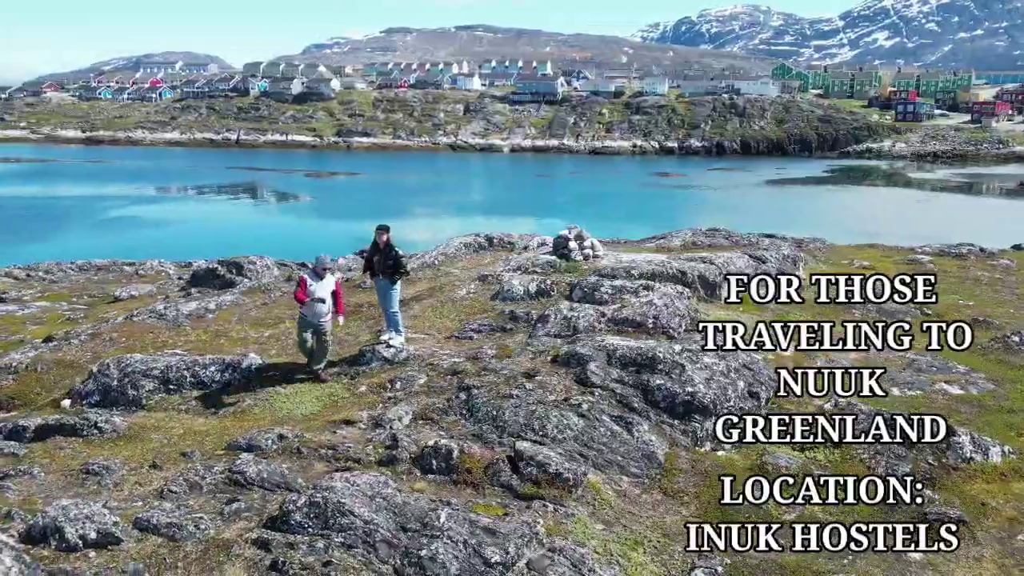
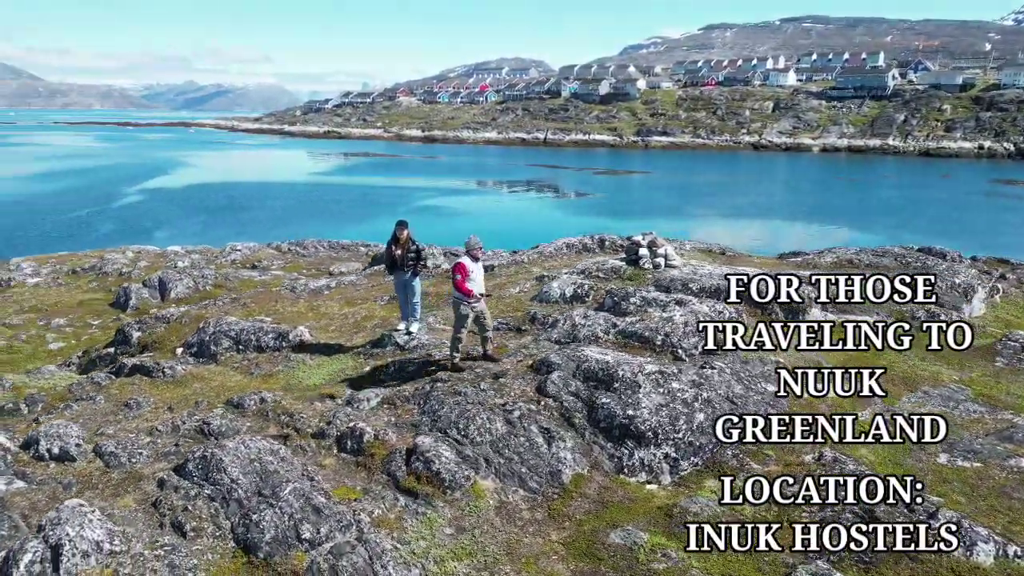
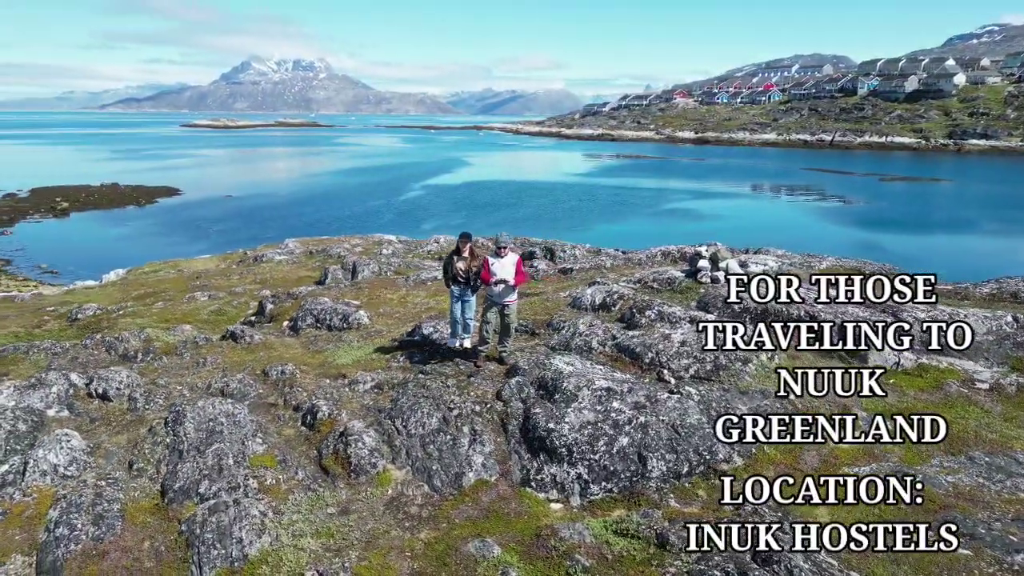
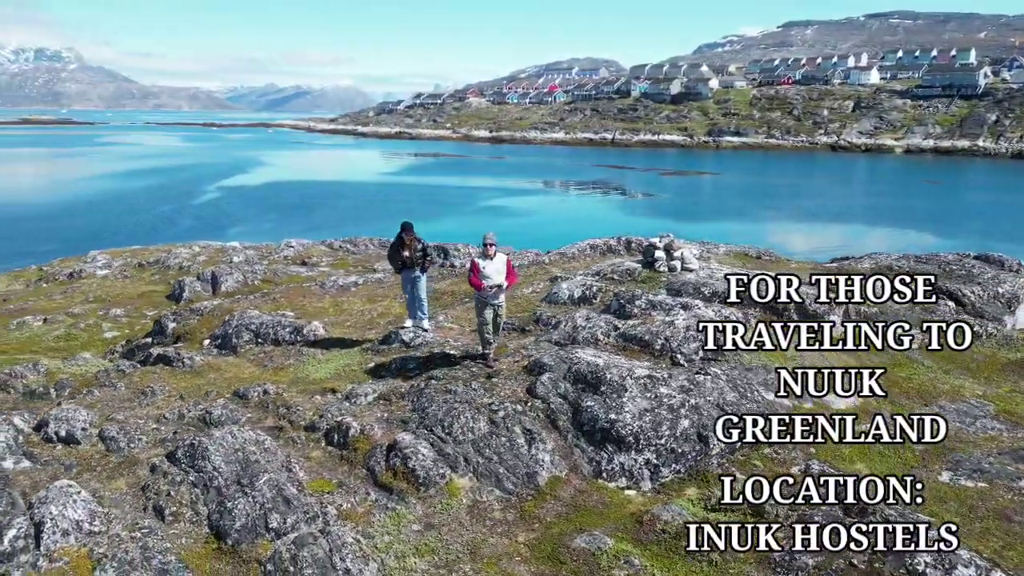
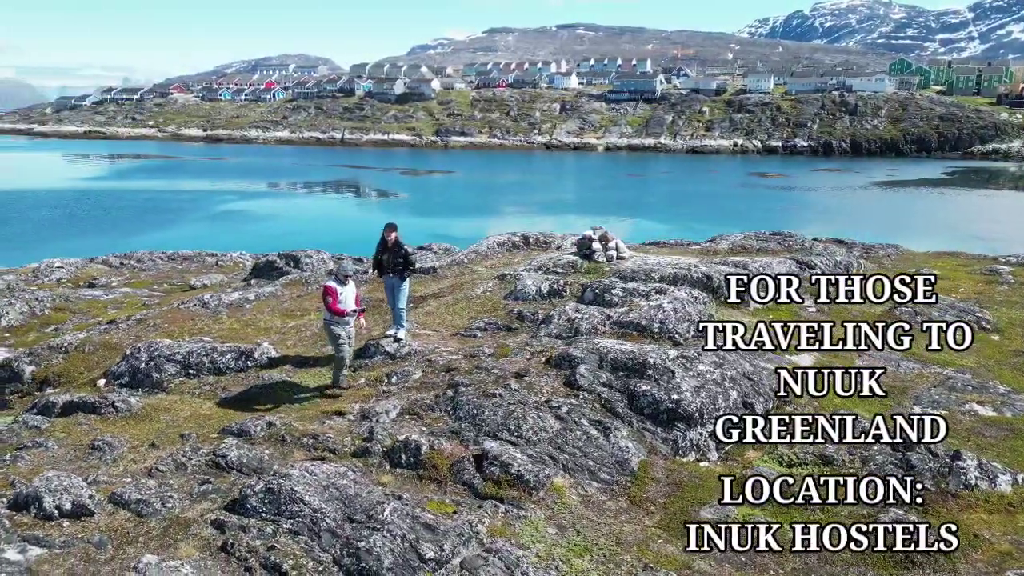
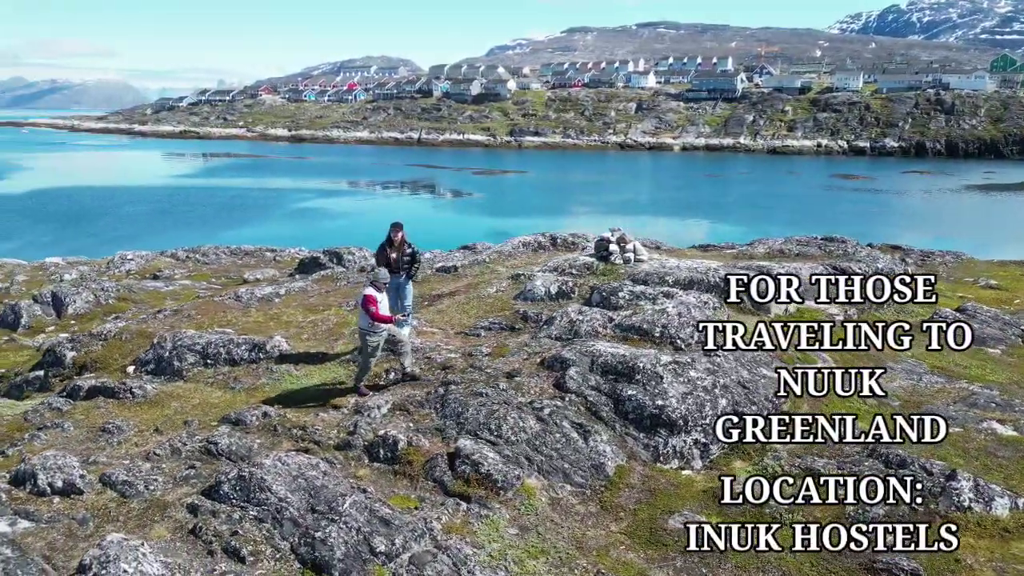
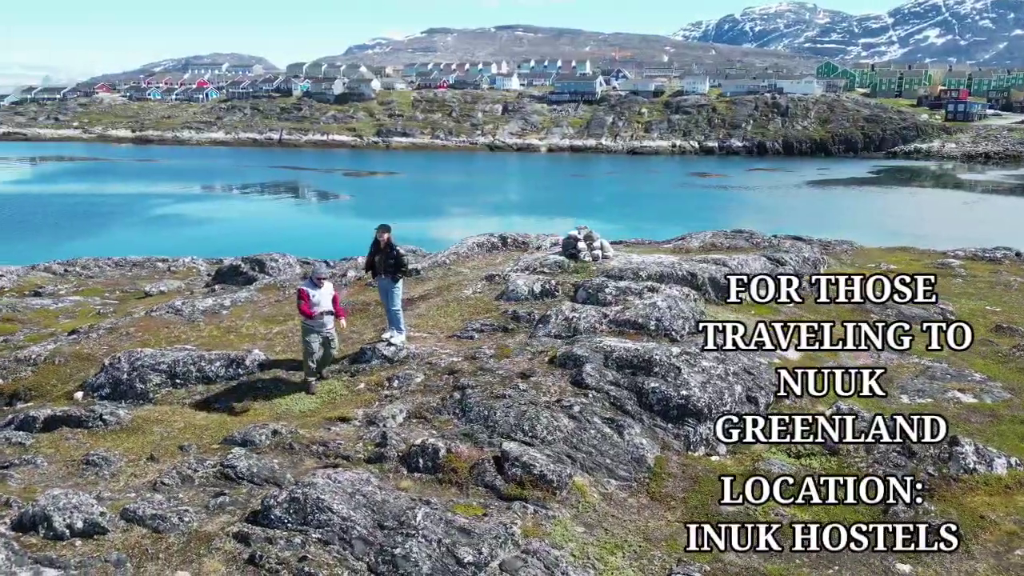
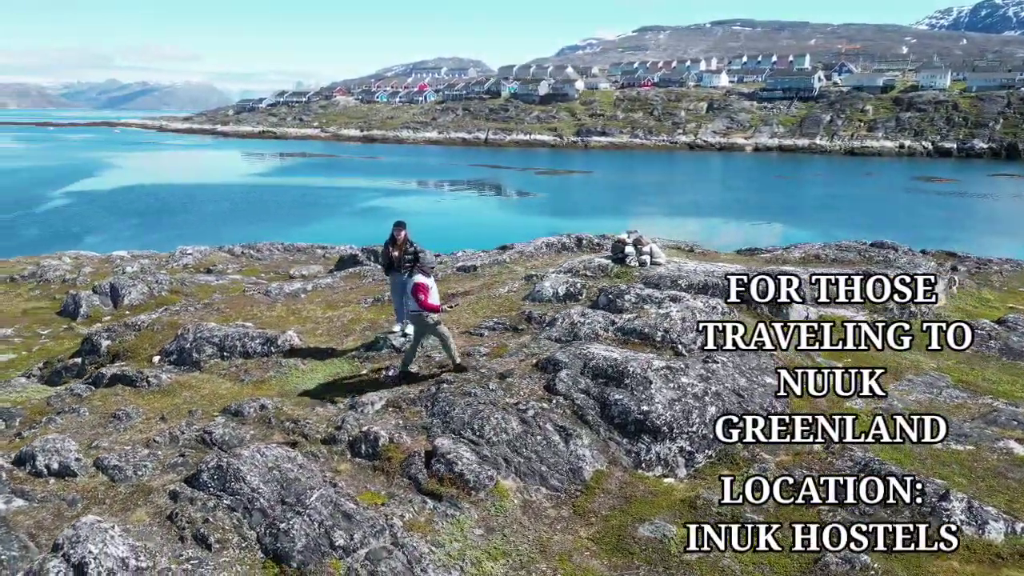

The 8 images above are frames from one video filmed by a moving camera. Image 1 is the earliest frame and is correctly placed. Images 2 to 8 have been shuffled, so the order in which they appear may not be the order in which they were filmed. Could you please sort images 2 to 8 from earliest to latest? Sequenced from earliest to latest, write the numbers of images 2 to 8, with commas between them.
7, 5, 6, 8, 2, 4, 3
